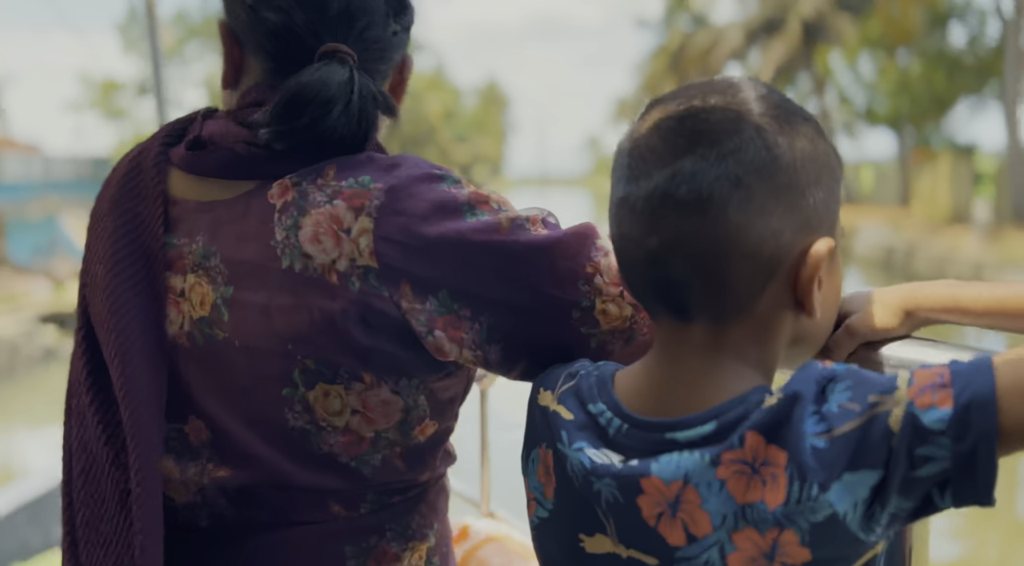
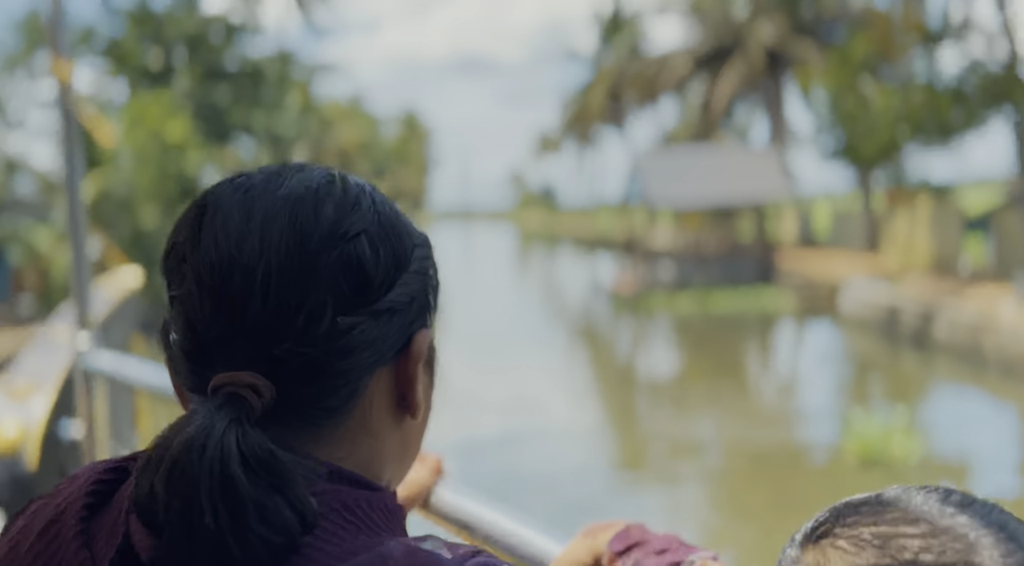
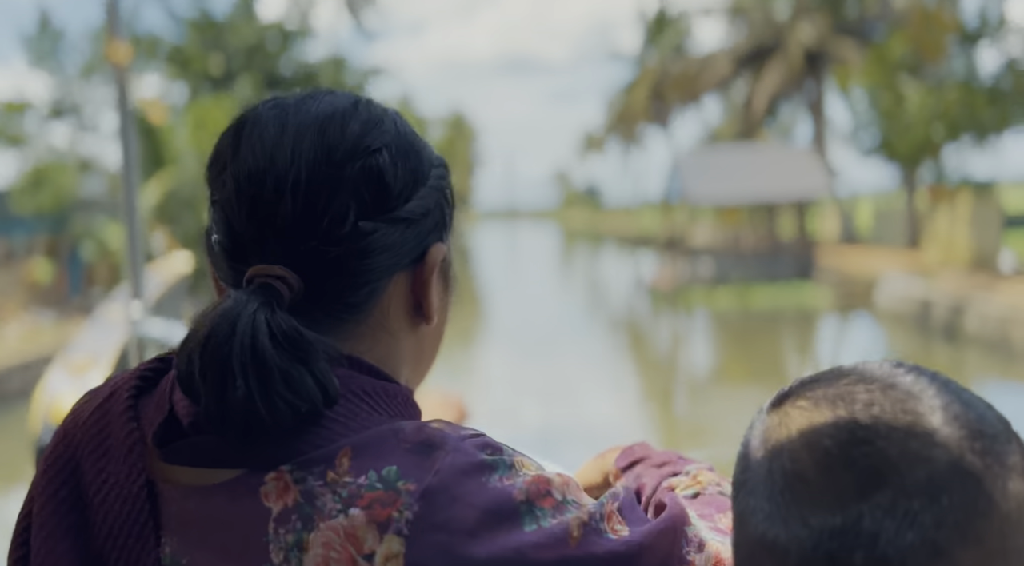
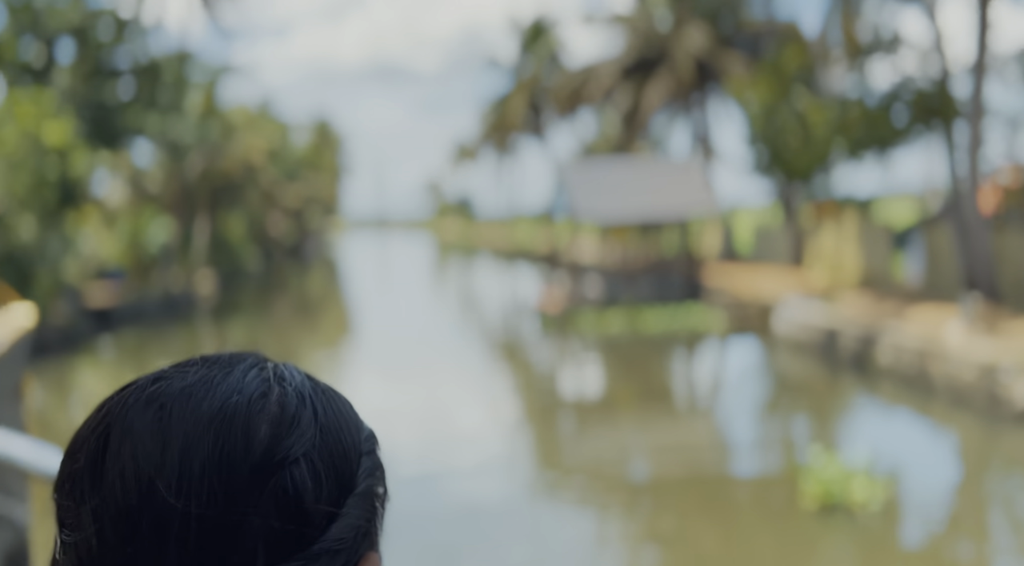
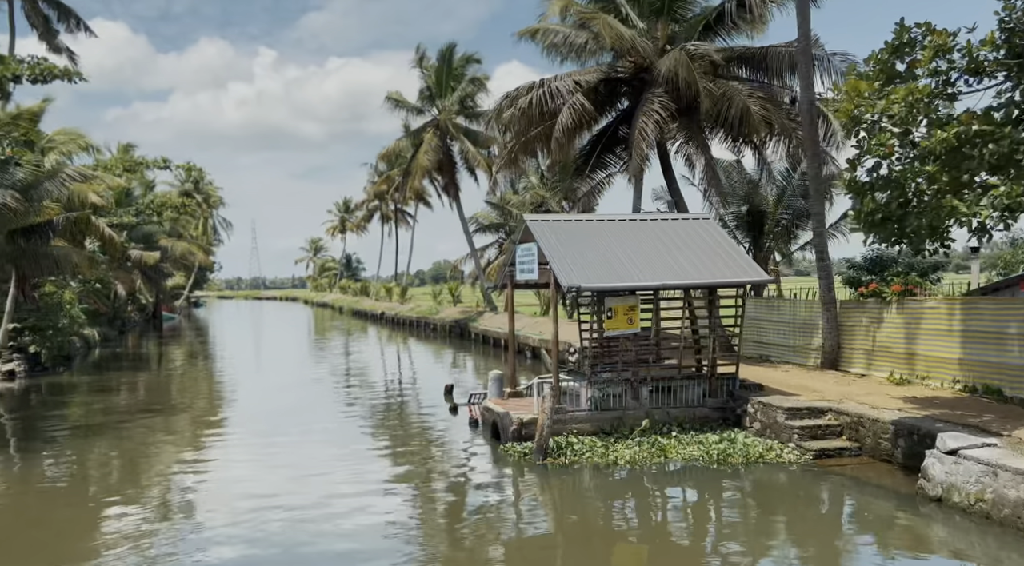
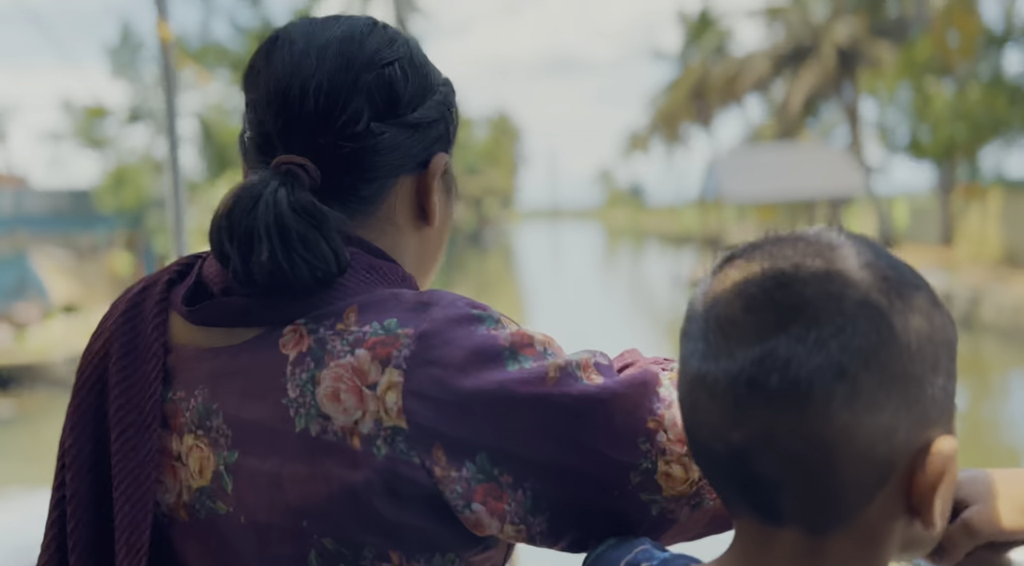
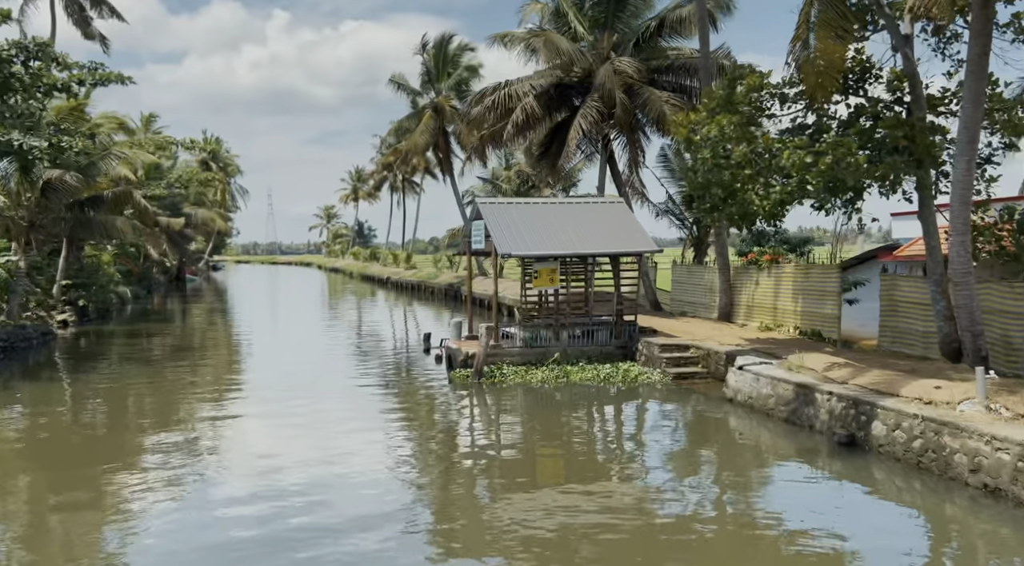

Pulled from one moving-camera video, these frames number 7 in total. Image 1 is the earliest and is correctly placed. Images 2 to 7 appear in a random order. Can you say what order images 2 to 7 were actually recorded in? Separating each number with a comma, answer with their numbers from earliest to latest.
6, 3, 2, 4, 7, 5
